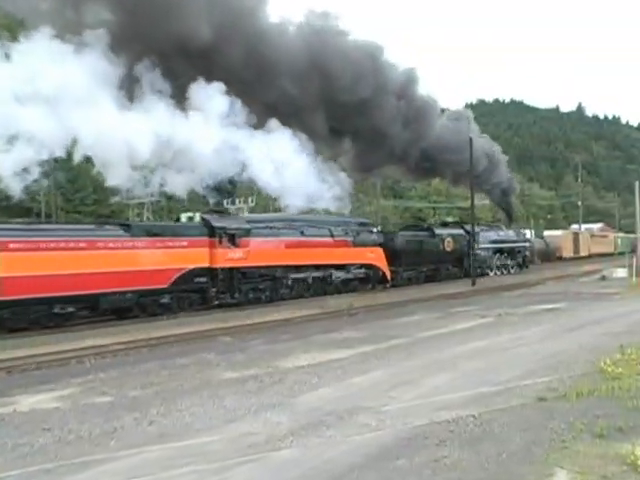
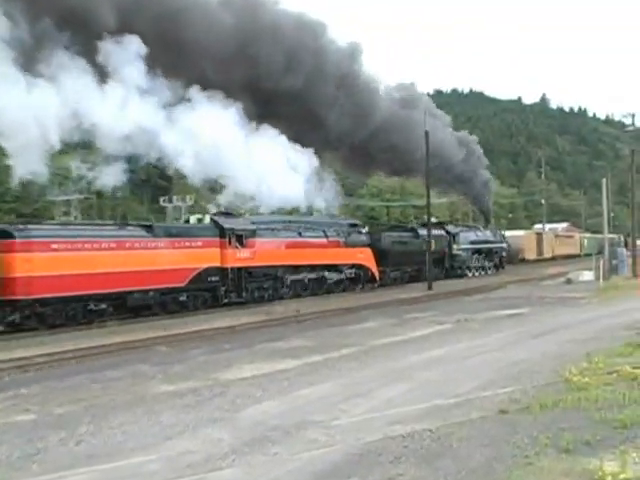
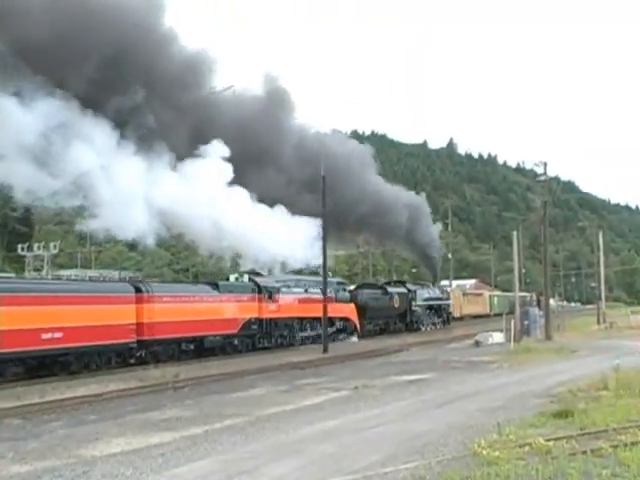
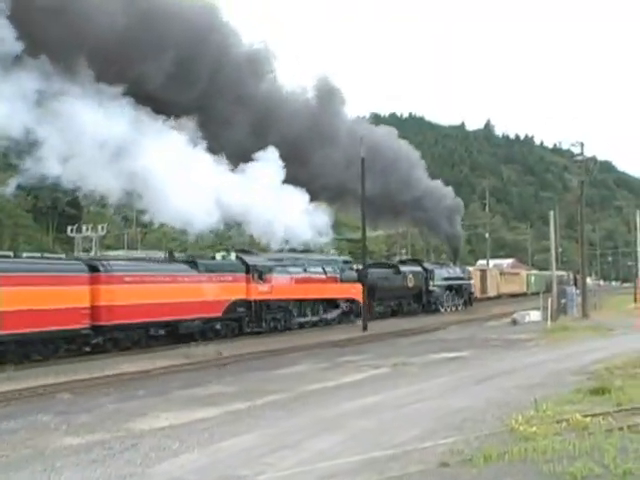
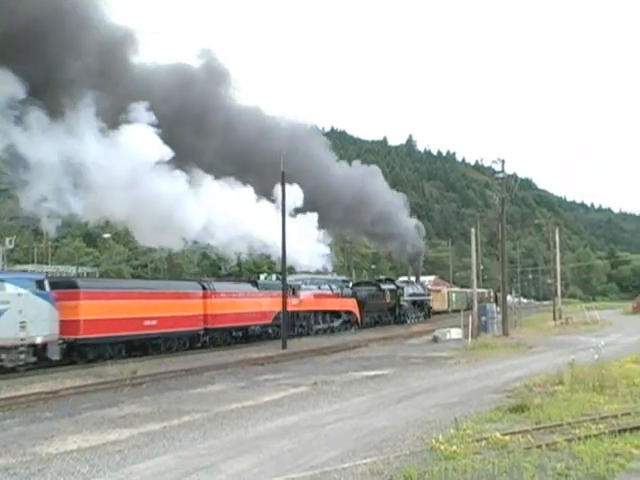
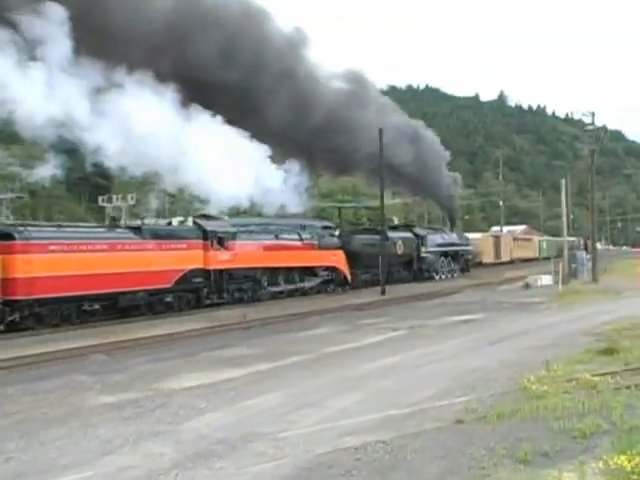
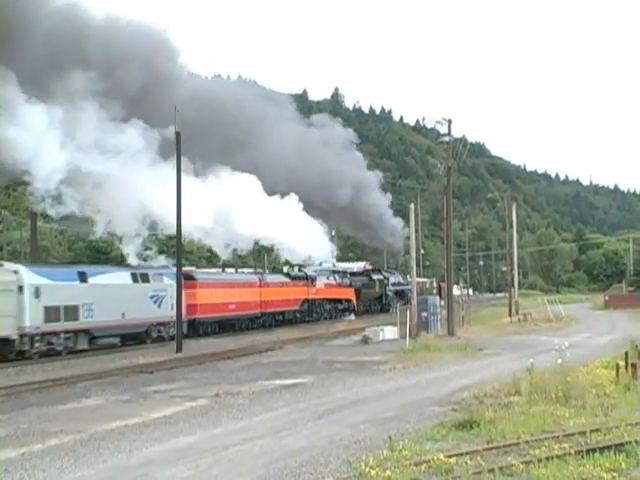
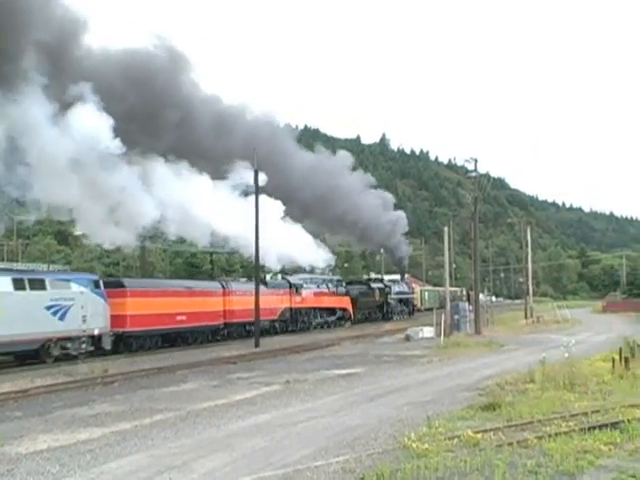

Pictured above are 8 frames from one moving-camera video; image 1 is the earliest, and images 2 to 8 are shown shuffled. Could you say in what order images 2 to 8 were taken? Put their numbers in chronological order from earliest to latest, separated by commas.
2, 6, 4, 3, 5, 8, 7
